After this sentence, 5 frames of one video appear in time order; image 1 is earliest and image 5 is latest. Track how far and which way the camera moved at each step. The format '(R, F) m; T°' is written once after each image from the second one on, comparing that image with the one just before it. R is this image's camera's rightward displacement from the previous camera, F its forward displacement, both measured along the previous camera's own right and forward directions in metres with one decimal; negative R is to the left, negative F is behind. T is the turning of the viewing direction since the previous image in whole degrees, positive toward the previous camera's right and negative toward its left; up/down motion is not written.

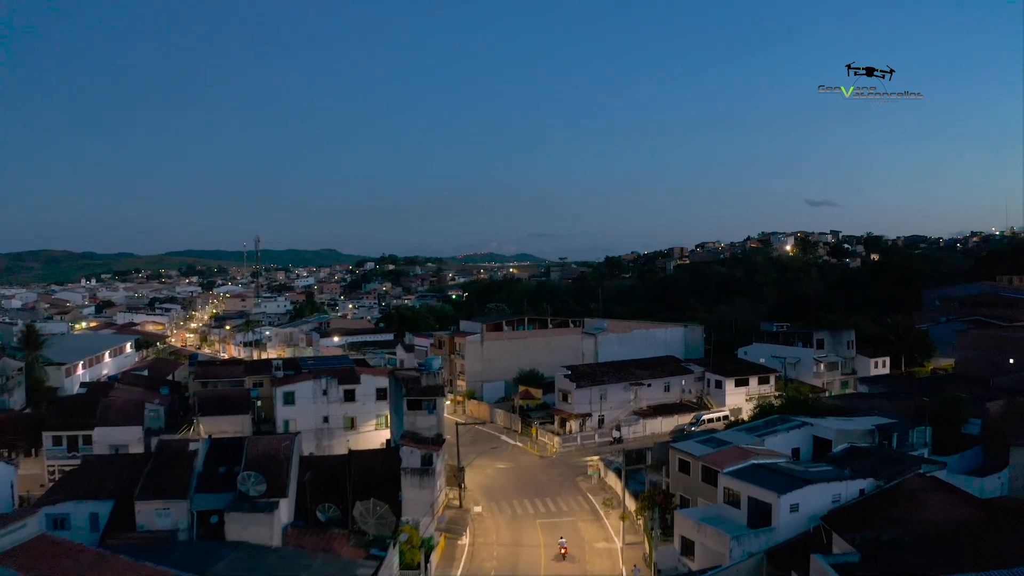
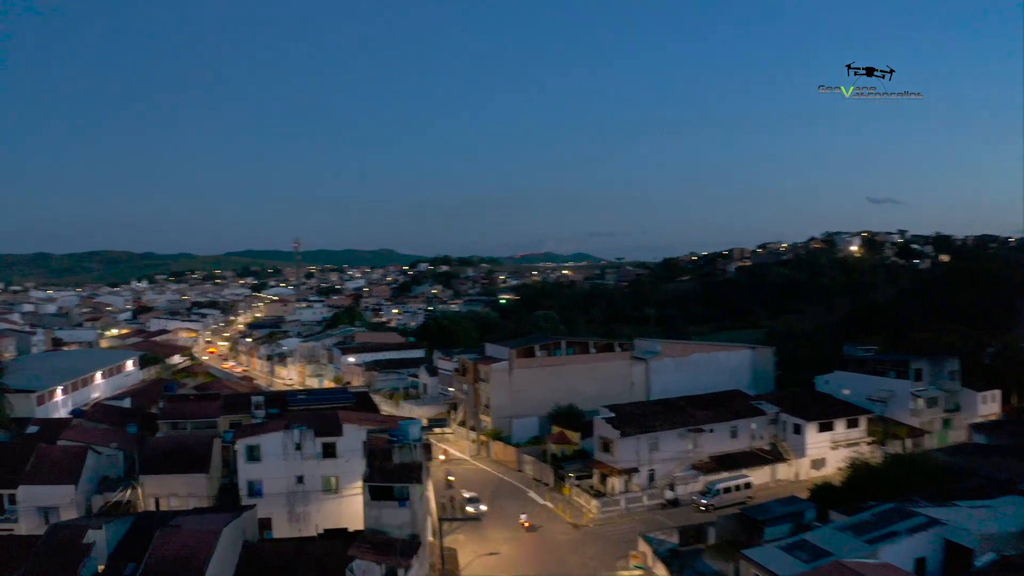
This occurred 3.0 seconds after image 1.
(+1.0, +5.7) m; -5°
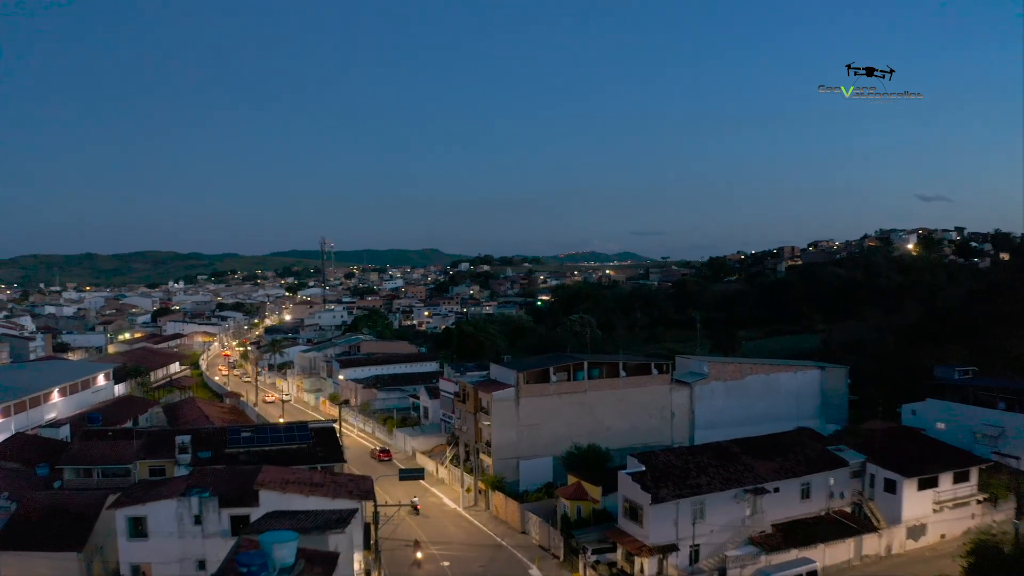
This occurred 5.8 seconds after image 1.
(+1.4, +6.0) m; -4°
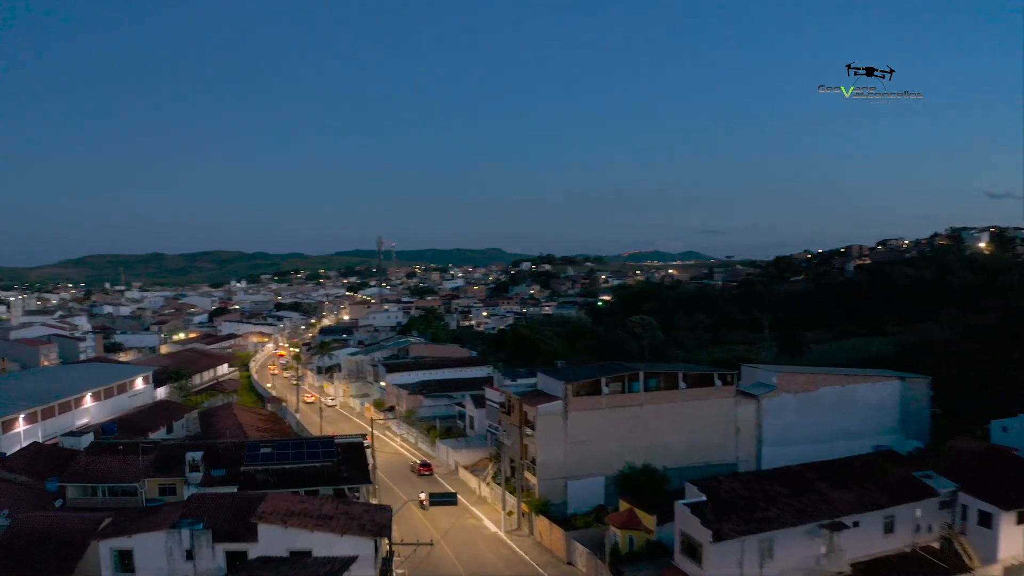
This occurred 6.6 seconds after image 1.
(+0.5, +2.4) m; -5°
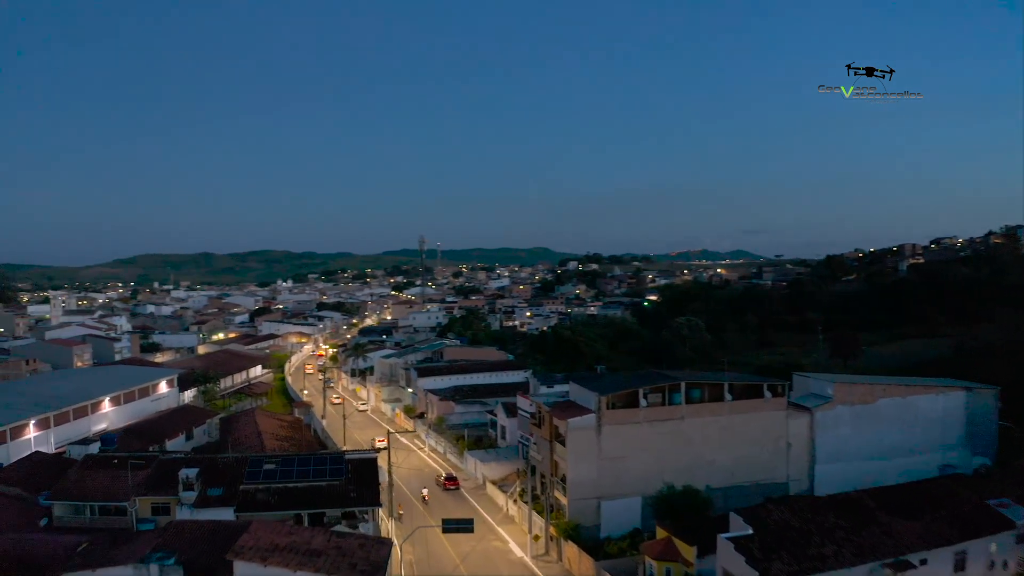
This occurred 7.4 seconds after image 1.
(+0.7, +1.9) m; -4°
